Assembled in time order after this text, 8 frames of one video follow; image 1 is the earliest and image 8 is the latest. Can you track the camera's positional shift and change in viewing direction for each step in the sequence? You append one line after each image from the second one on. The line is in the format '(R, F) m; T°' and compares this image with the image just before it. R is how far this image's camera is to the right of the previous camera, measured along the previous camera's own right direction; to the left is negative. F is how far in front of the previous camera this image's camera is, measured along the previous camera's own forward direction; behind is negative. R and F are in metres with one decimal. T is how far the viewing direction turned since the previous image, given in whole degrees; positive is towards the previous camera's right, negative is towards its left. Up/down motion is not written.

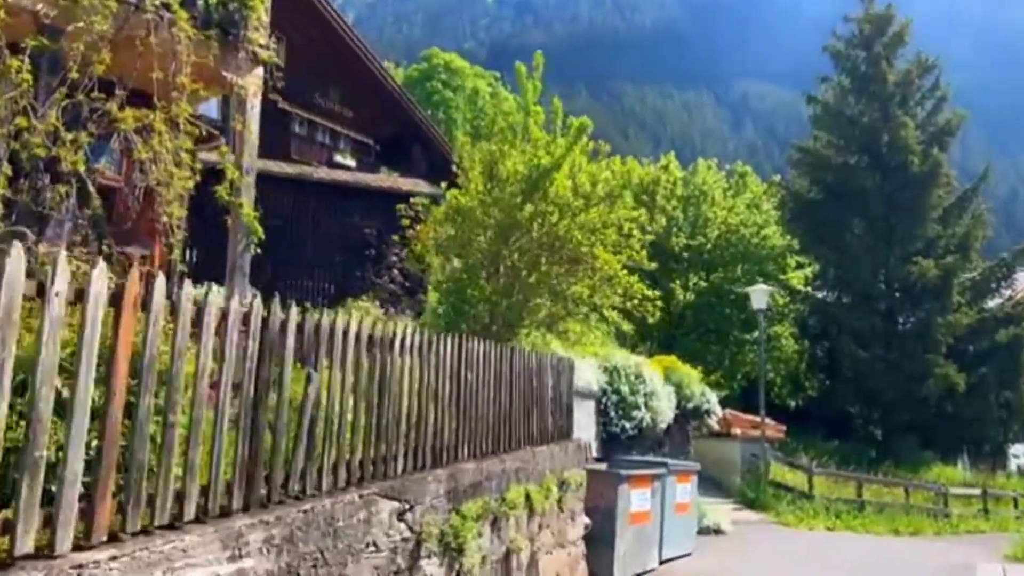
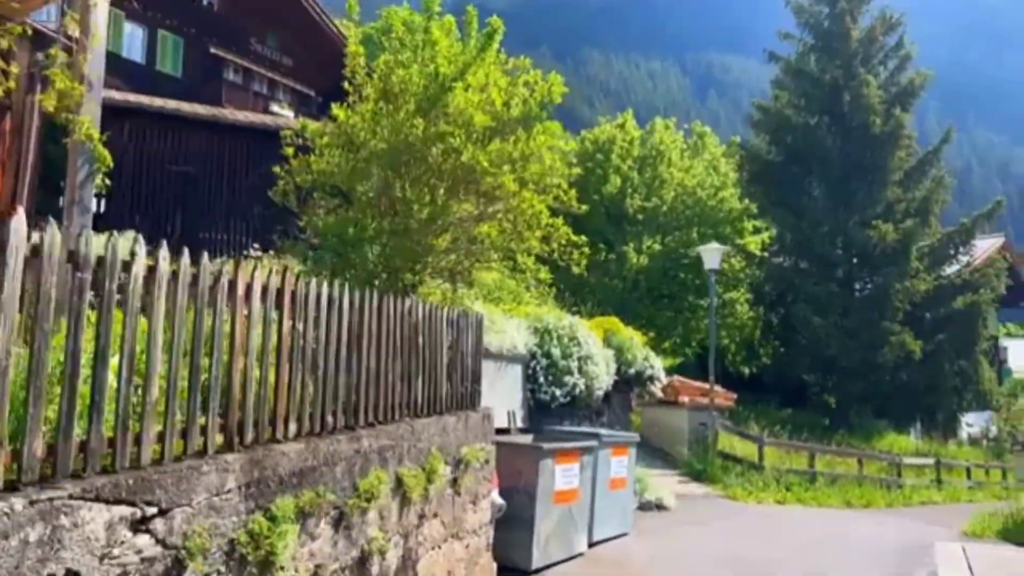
(+0.6, +1.5) m; +3°
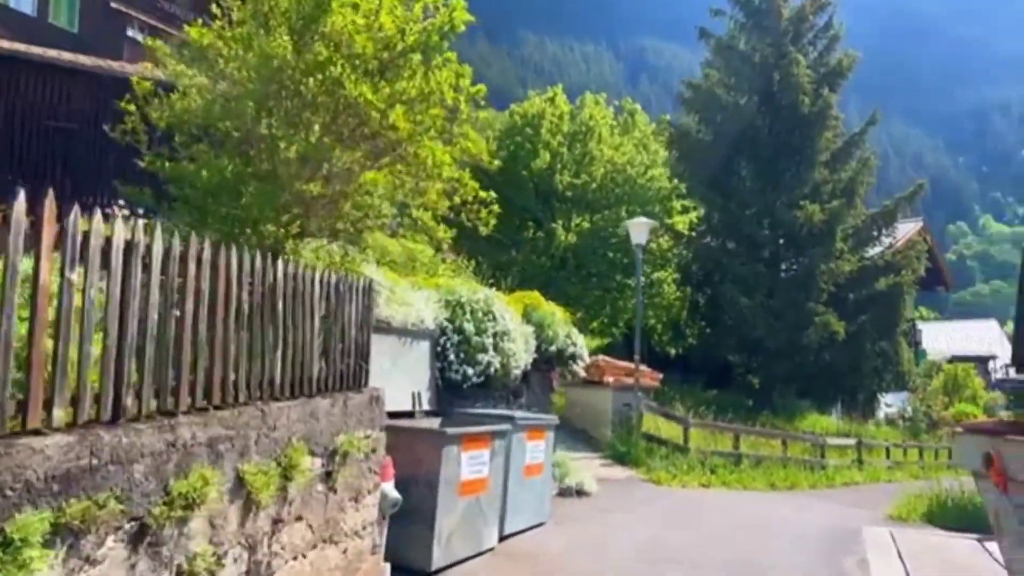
(+0.3, +1.0) m; +5°
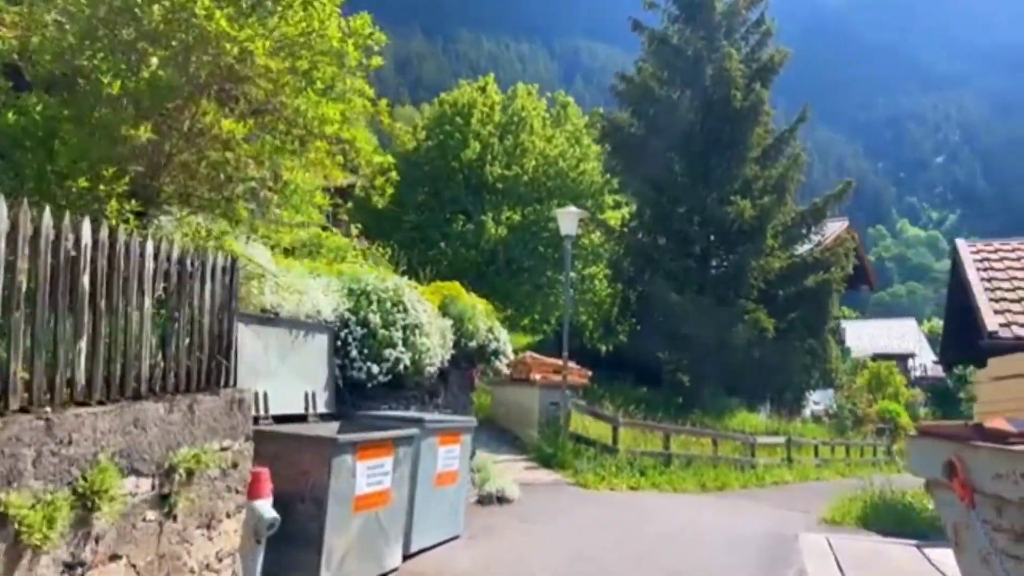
(+0.3, +1.0) m; +5°
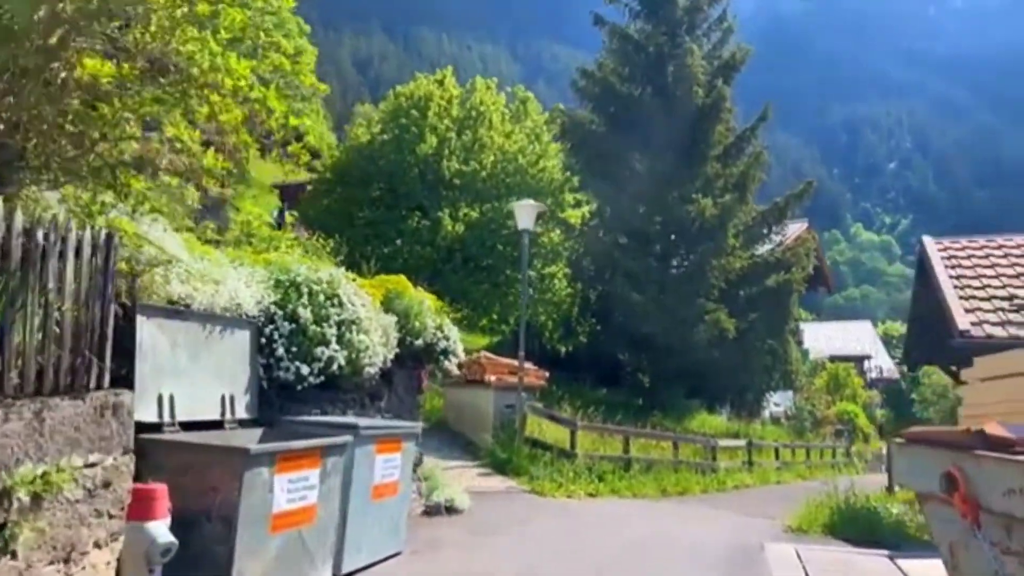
(+0.2, +0.8) m; +3°
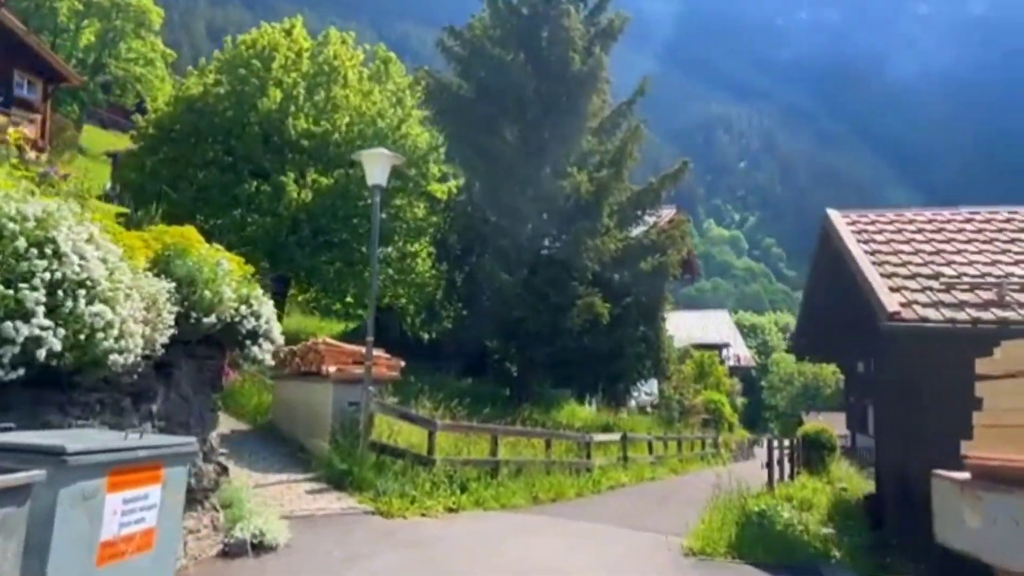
(+0.3, +2.7) m; +10°
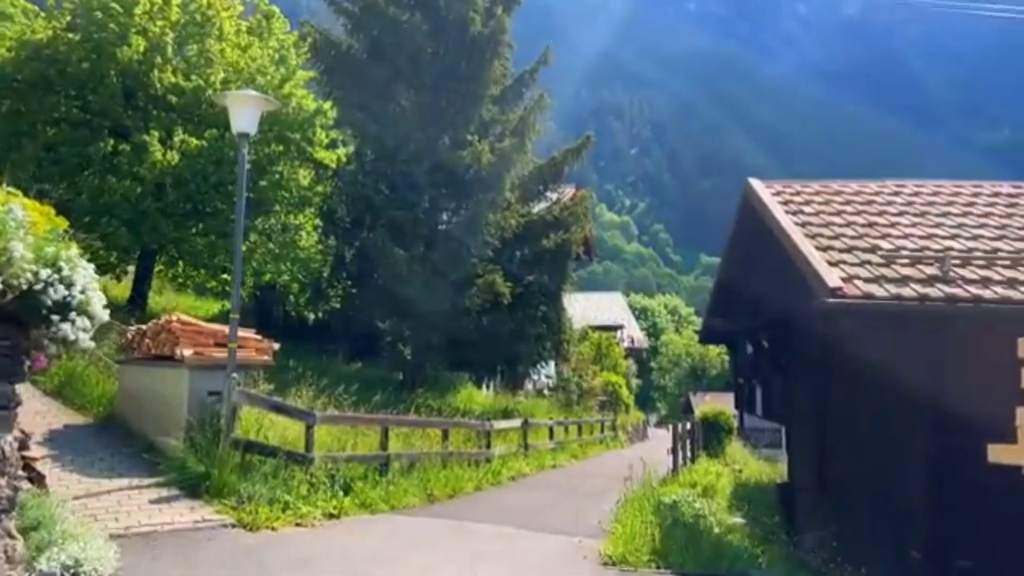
(0.0, +1.6) m; +8°
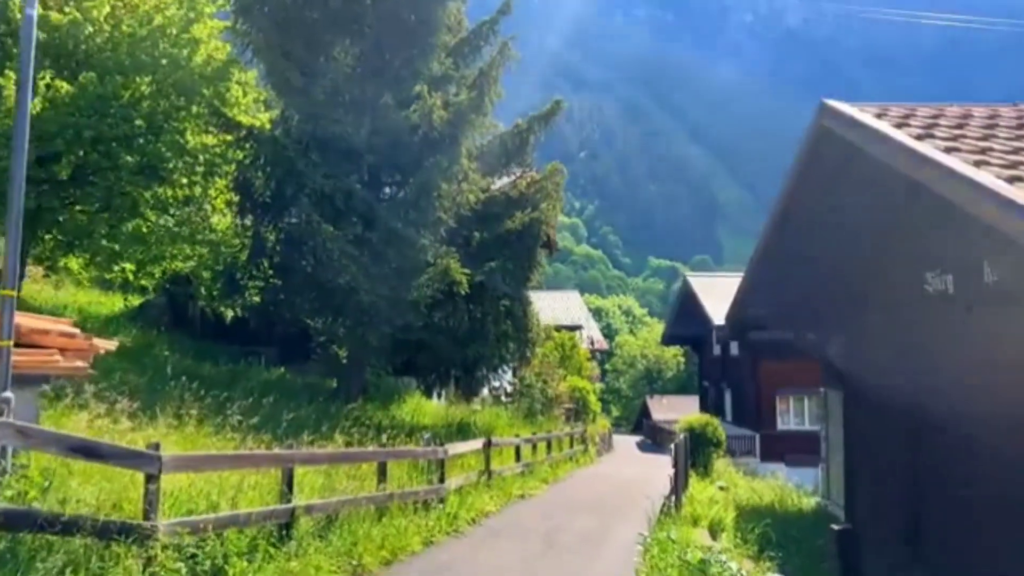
(-0.2, +4.1) m; +4°
